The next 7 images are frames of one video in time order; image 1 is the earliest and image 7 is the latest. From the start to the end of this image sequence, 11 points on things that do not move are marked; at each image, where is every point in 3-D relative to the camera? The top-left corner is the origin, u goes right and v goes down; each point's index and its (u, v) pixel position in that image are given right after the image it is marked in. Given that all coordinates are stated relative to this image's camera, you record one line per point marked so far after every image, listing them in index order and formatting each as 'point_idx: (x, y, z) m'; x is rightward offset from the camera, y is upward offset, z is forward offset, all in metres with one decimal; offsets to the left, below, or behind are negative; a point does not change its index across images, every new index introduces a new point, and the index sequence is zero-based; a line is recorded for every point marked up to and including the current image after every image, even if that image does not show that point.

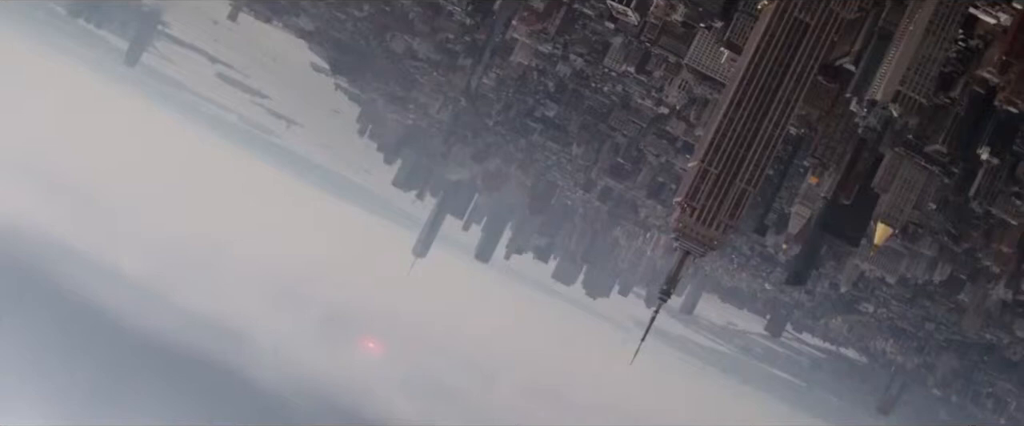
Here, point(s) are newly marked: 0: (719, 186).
0: (+2.0, +0.3, +15.0) m
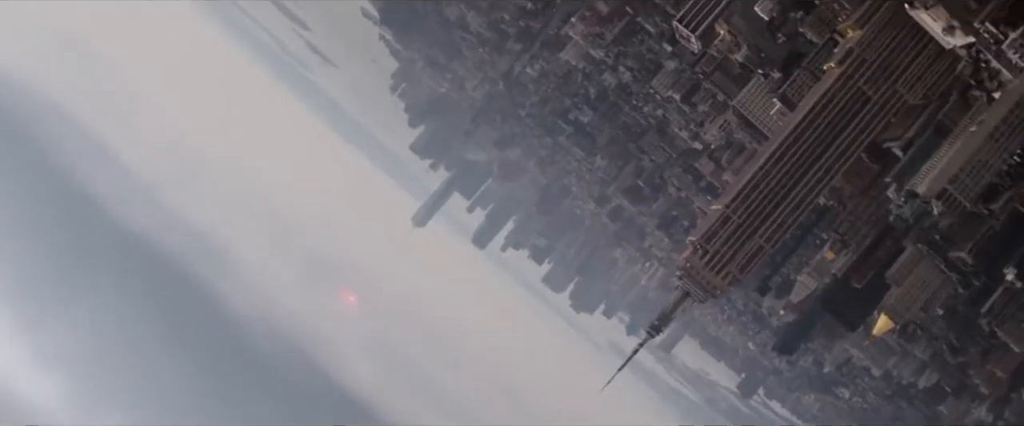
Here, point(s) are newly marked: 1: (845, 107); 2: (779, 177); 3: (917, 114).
0: (+2.0, -0.2, +14.6) m
1: (+2.9, +0.9, +13.9) m
2: (+2.4, +0.3, +14.3) m
3: (+3.6, +0.9, +14.2) m
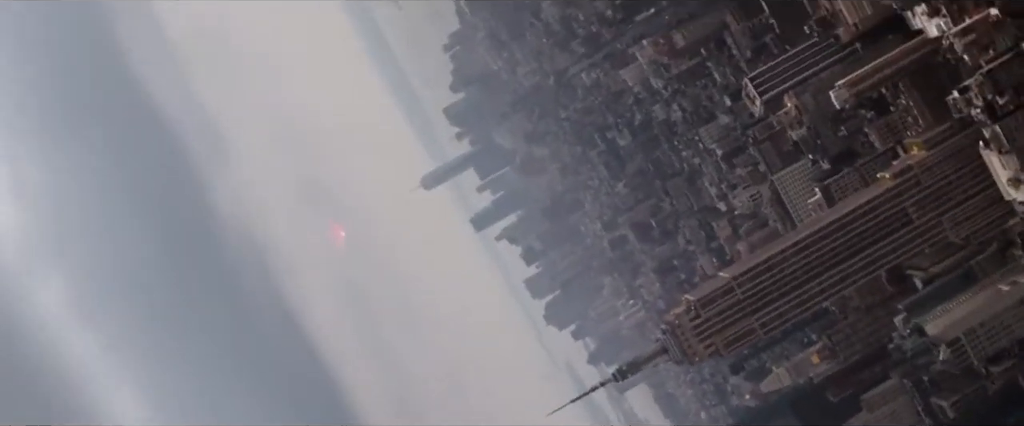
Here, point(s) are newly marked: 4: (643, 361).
0: (+1.9, -0.9, +14.1) m
1: (+3.1, -0.1, +13.4) m
2: (+2.4, -0.5, +13.8) m
3: (+3.7, -0.3, +13.7) m
4: (+1.4, -1.5, +16.7) m
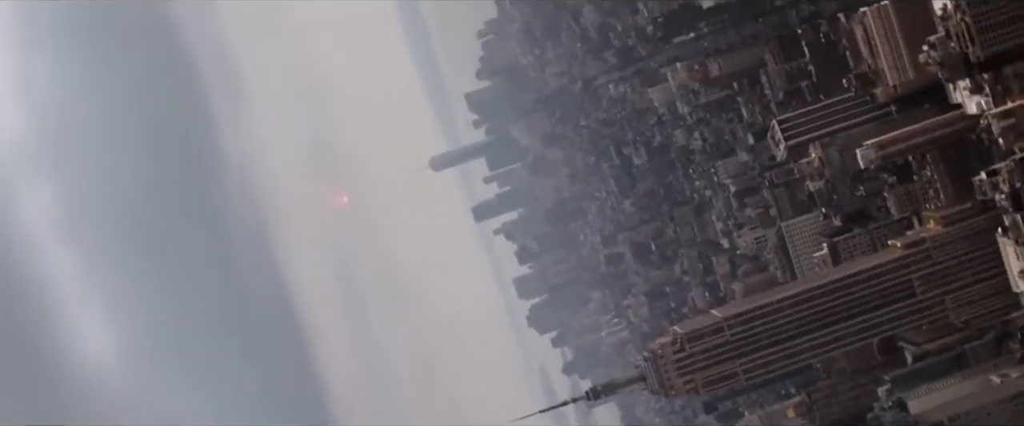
0: (+1.8, -1.2, +13.9) m
1: (+3.0, -0.6, +13.1) m
2: (+2.3, -0.9, +13.5) m
3: (+3.6, -1.0, +13.4) m
4: (+1.1, -1.7, +16.4) m
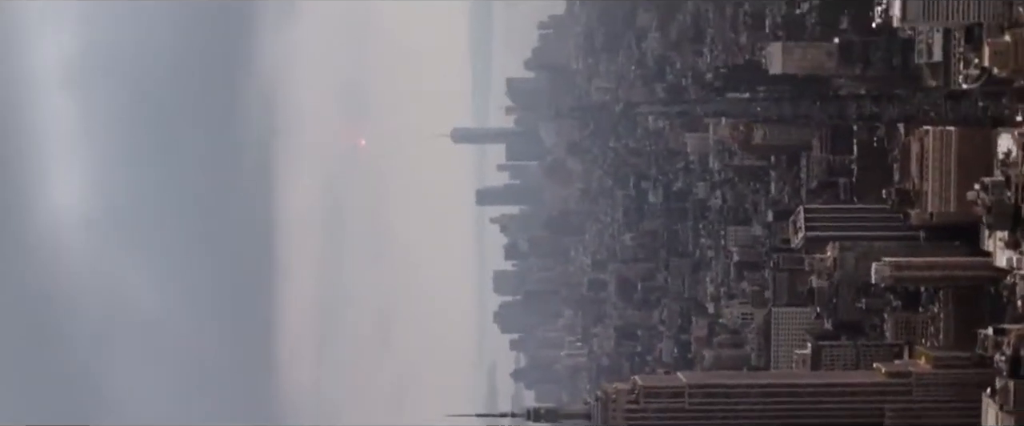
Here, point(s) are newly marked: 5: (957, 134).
0: (+1.3, -1.7, +13.5) m
1: (+2.7, -1.5, +12.7) m
2: (+1.9, -1.6, +13.1) m
3: (+3.1, -2.1, +13.0) m
4: (+0.5, -2.0, +16.0) m
5: (+3.6, +0.6, +12.9) m
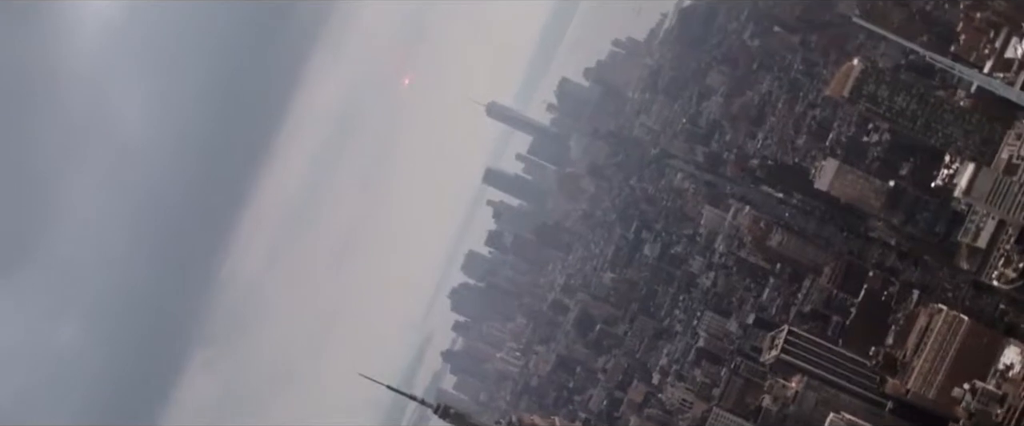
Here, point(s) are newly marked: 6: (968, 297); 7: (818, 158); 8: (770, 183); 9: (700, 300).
0: (+0.5, -2.0, +13.0) m
1: (+1.8, -2.5, +12.2) m
2: (+1.1, -2.2, +12.6) m
3: (+2.0, -3.1, +12.5) m
4: (-0.4, -1.9, +15.5) m
5: (+3.5, -0.9, +12.4) m
6: (+4.2, -0.7, +14.7) m
7: (+3.4, +0.6, +18.1) m
8: (+3.0, +0.4, +19.0) m
9: (+2.3, -1.0, +19.5) m
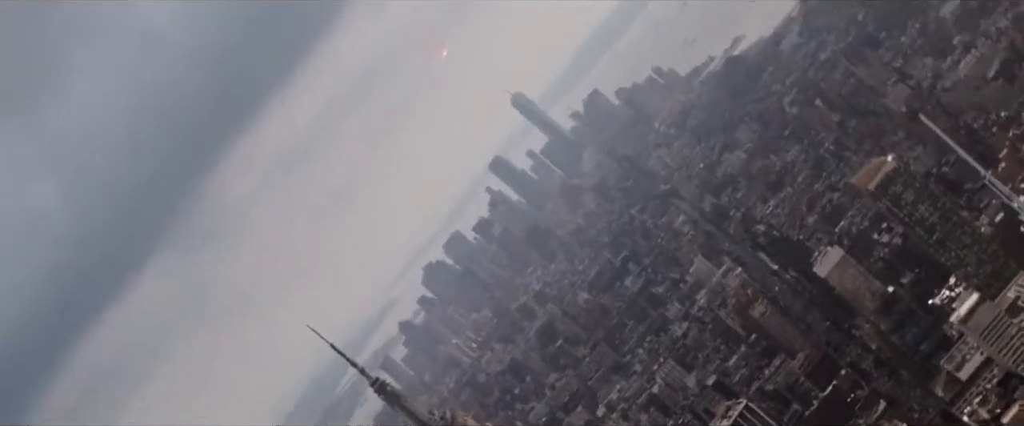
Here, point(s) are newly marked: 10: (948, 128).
0: (-0.1, -2.0, +12.6) m
1: (+1.0, -2.8, +11.9) m
2: (+0.4, -2.4, +12.3) m
3: (+1.0, -3.5, +12.2) m
4: (-1.0, -1.7, +15.2) m
5: (+3.1, -1.8, +12.1) m
6: (+3.7, -1.8, +14.4) m
7: (+3.4, -0.3, +17.7) m
8: (+3.0, -0.4, +18.6) m
9: (+1.9, -1.6, +19.1) m
10: (+4.8, +0.9, +17.9) m
